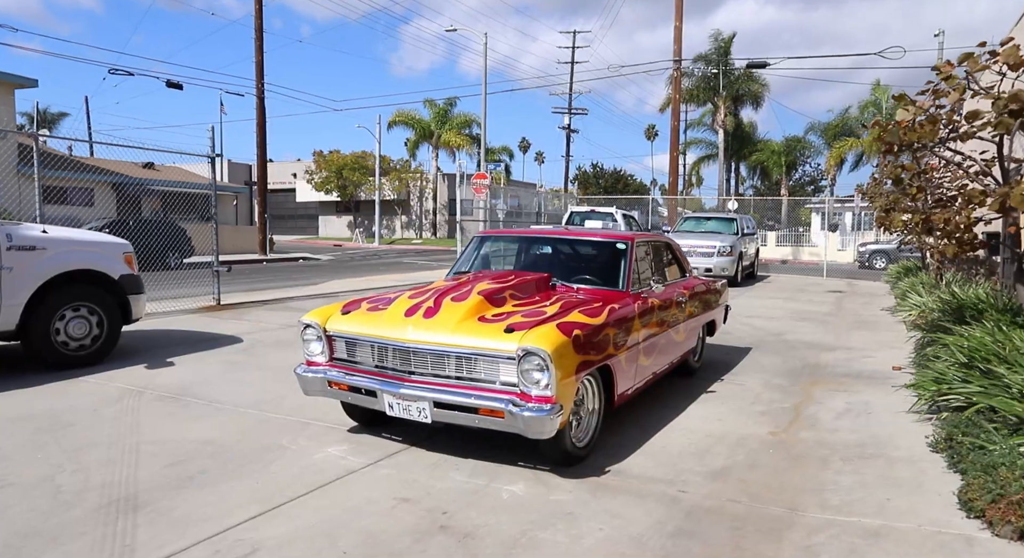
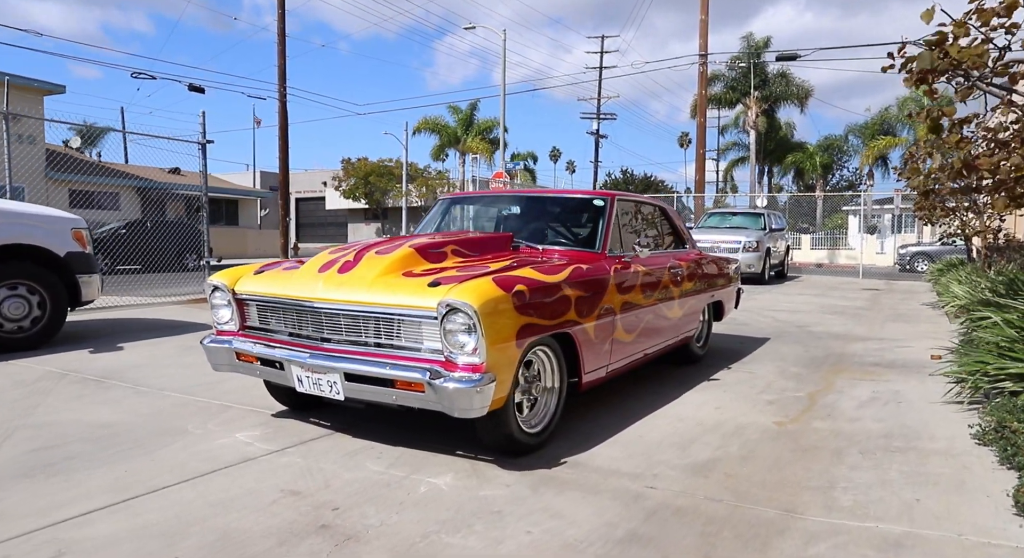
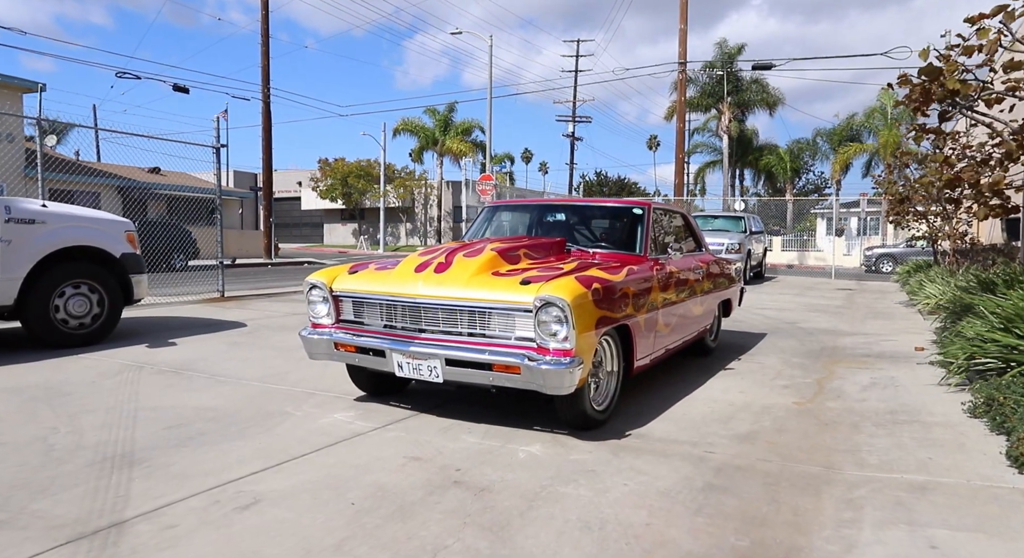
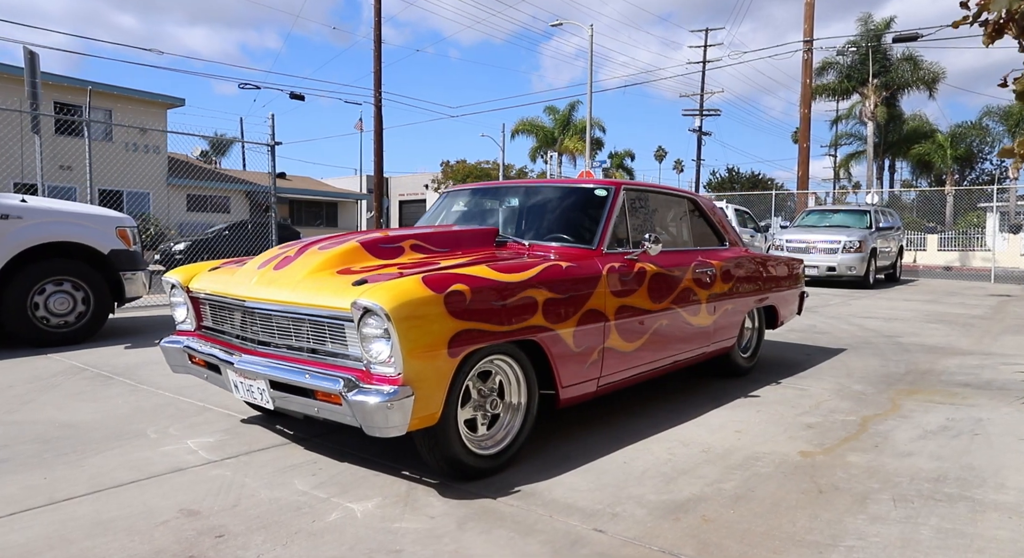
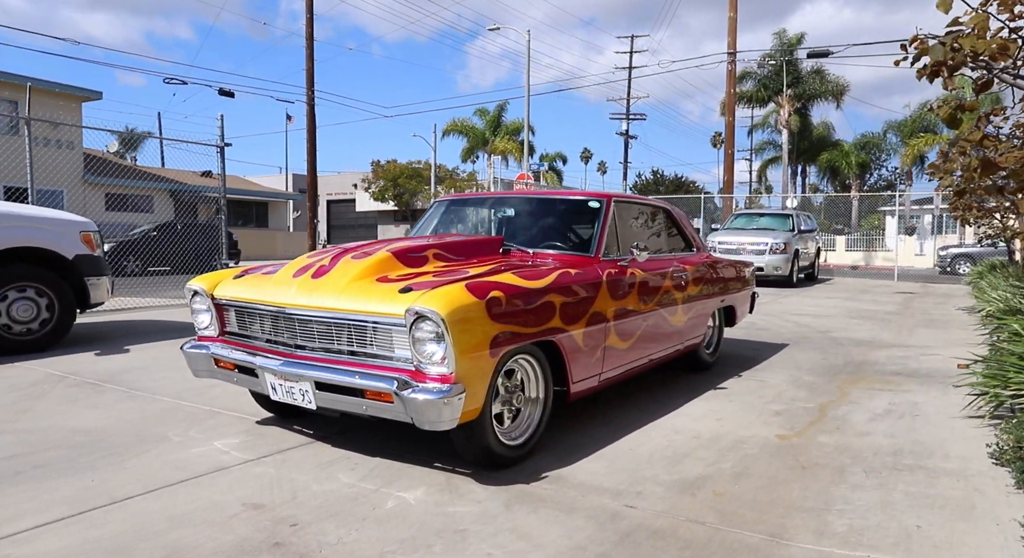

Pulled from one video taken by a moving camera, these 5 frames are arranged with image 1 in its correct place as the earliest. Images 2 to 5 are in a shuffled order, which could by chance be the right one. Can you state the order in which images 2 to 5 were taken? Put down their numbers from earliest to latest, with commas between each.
3, 2, 5, 4
